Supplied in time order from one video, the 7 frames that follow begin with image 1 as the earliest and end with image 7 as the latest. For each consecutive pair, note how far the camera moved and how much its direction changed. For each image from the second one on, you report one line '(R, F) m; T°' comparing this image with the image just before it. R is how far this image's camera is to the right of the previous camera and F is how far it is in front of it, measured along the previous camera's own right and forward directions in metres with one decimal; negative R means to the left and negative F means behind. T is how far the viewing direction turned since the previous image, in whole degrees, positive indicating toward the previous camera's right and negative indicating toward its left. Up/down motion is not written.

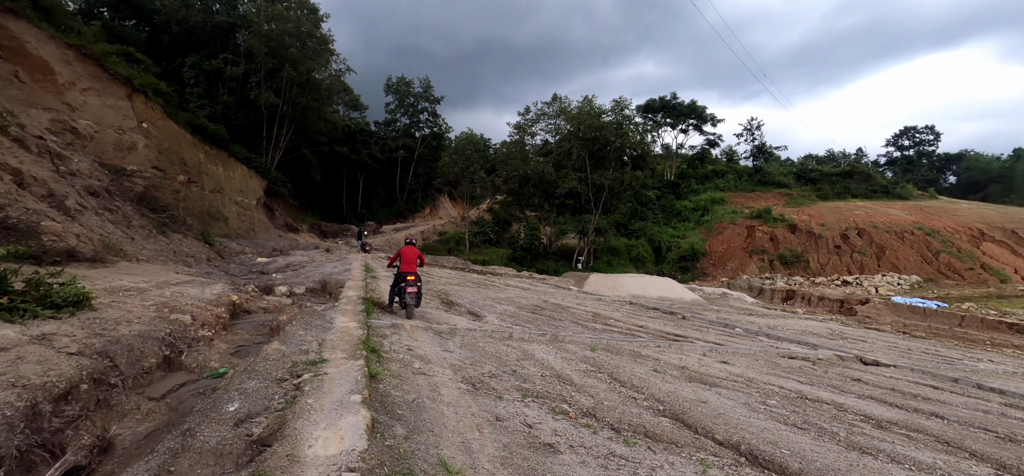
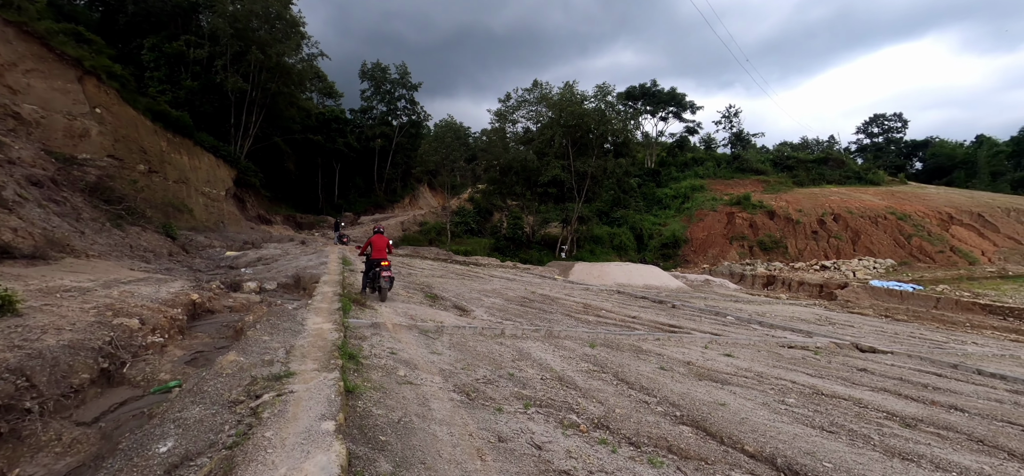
(-0.1, +0.5) m; +2°
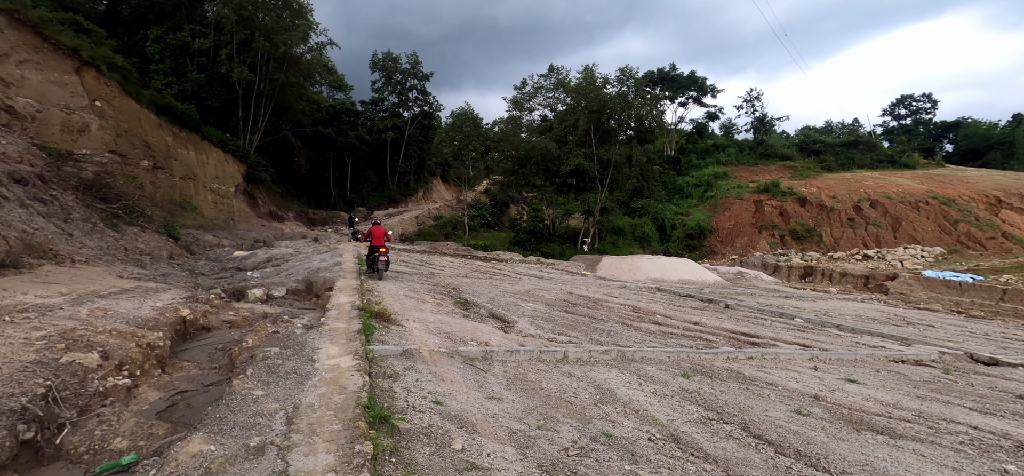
(-0.5, +1.2) m; -1°
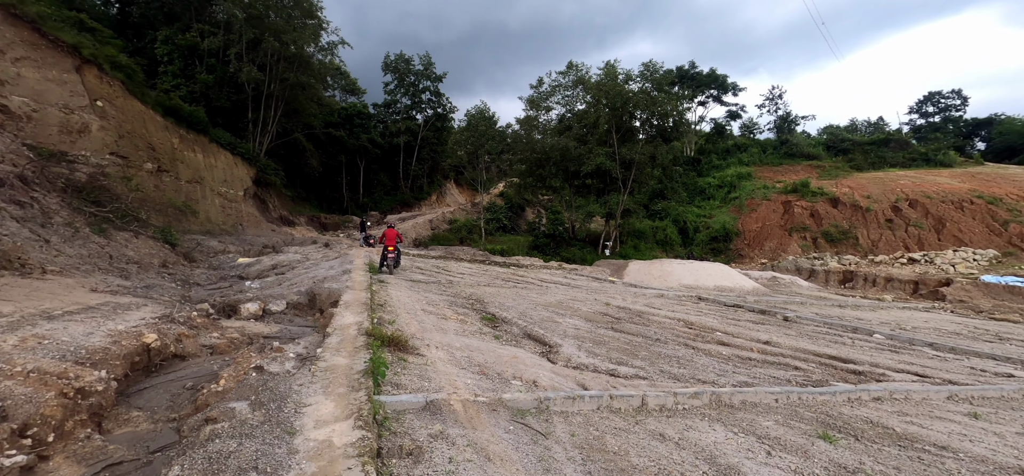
(-0.3, +1.2) m; -2°
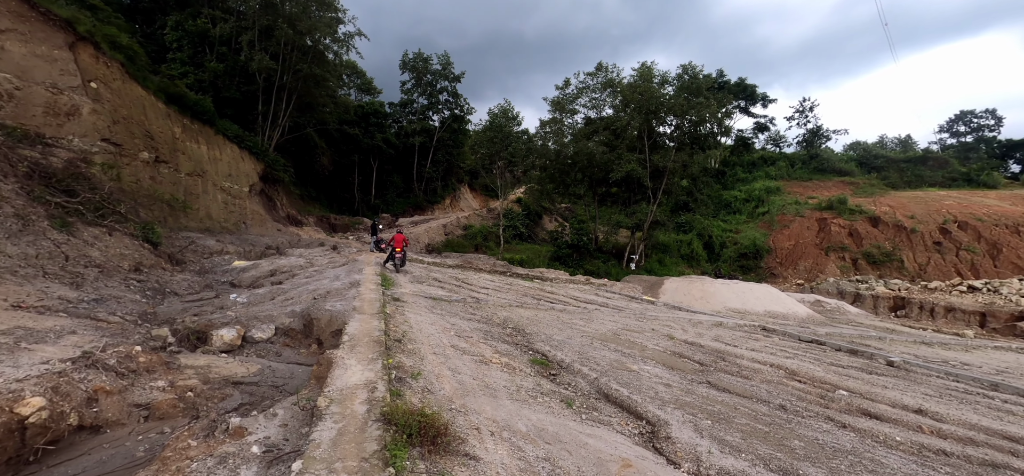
(-0.6, +1.7) m; -1°
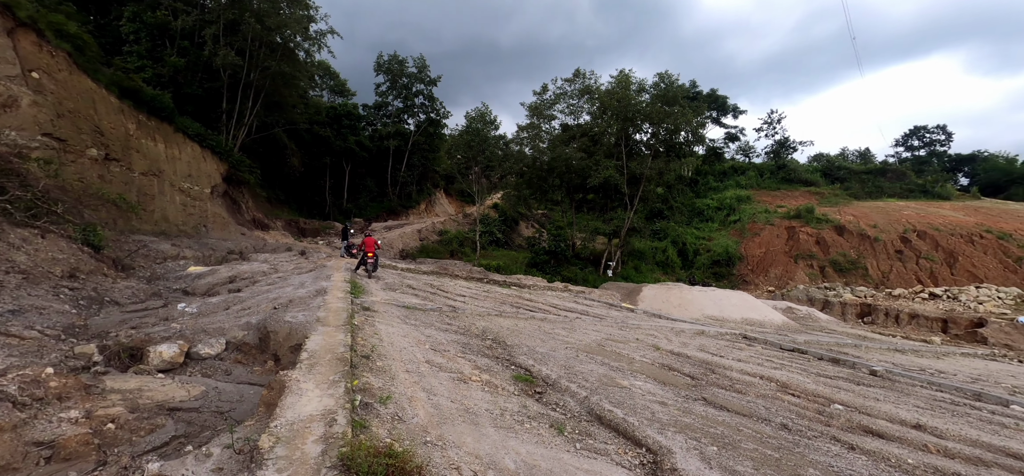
(-0.1, +0.4) m; +3°
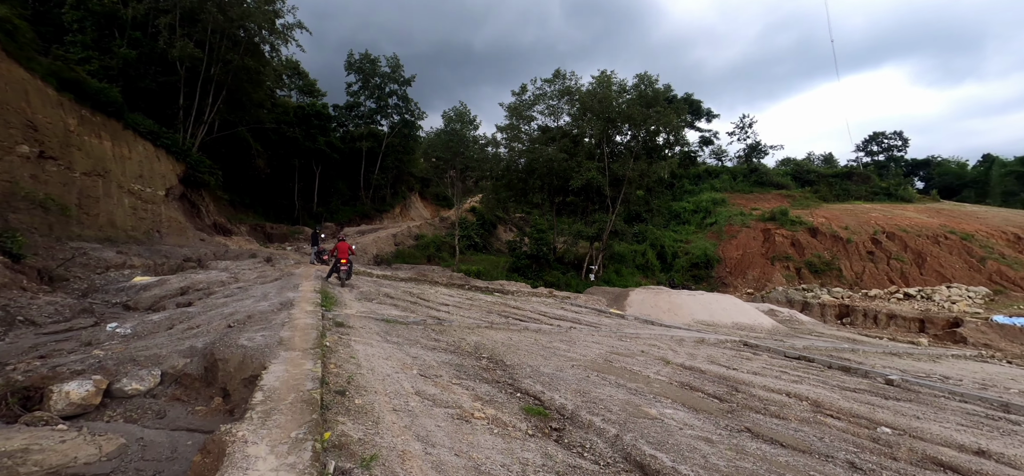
(-0.3, +0.8) m; +3°
